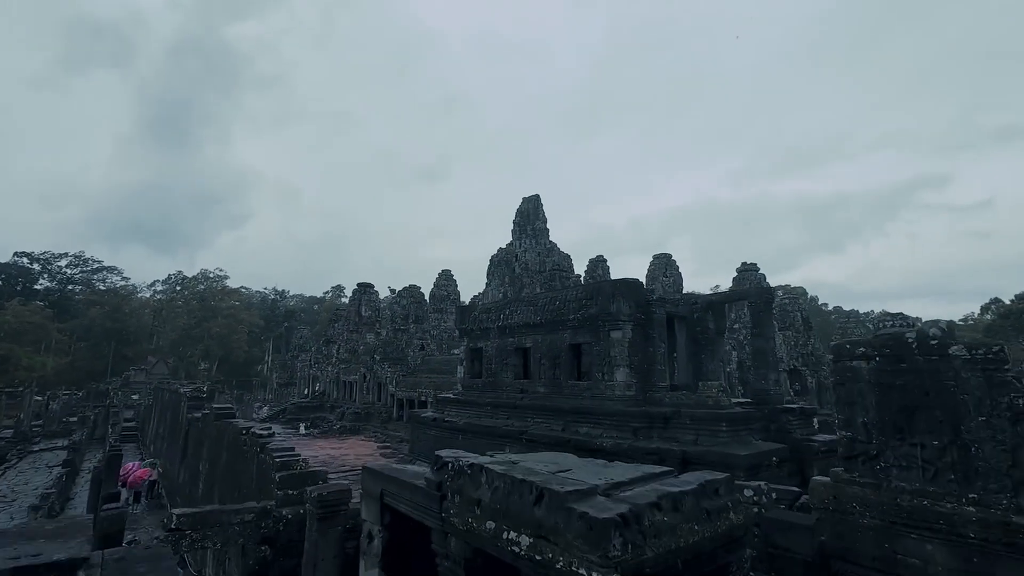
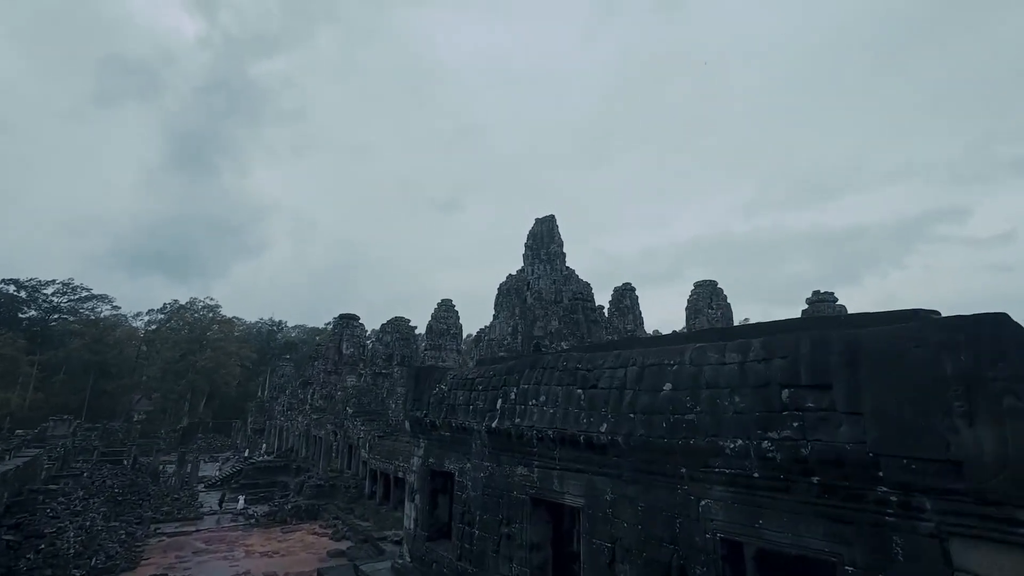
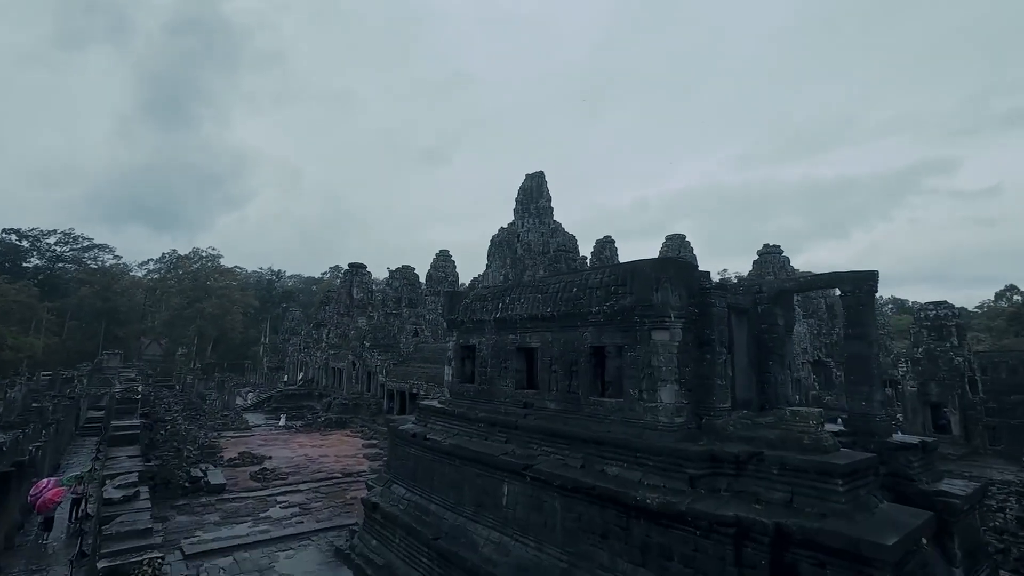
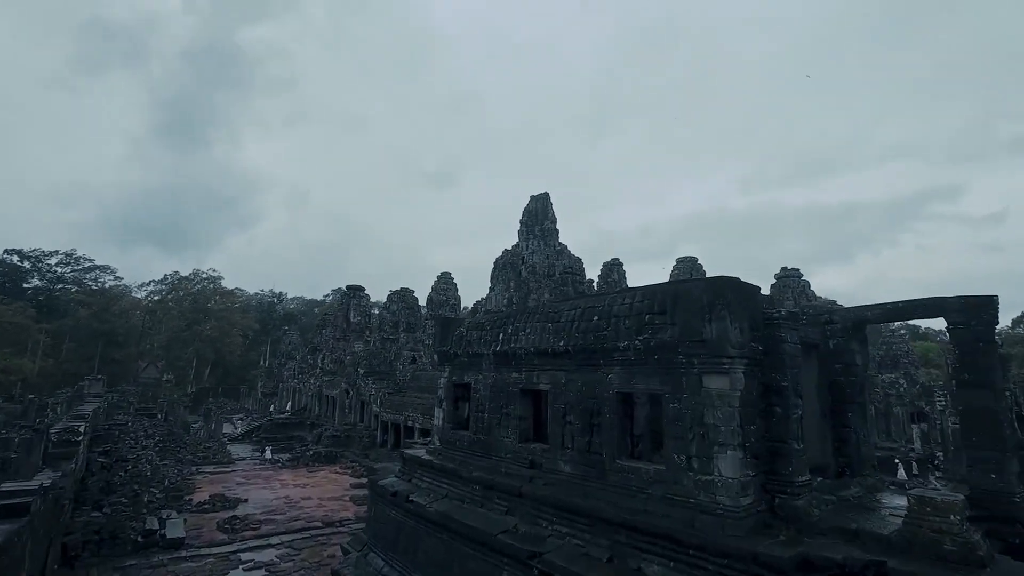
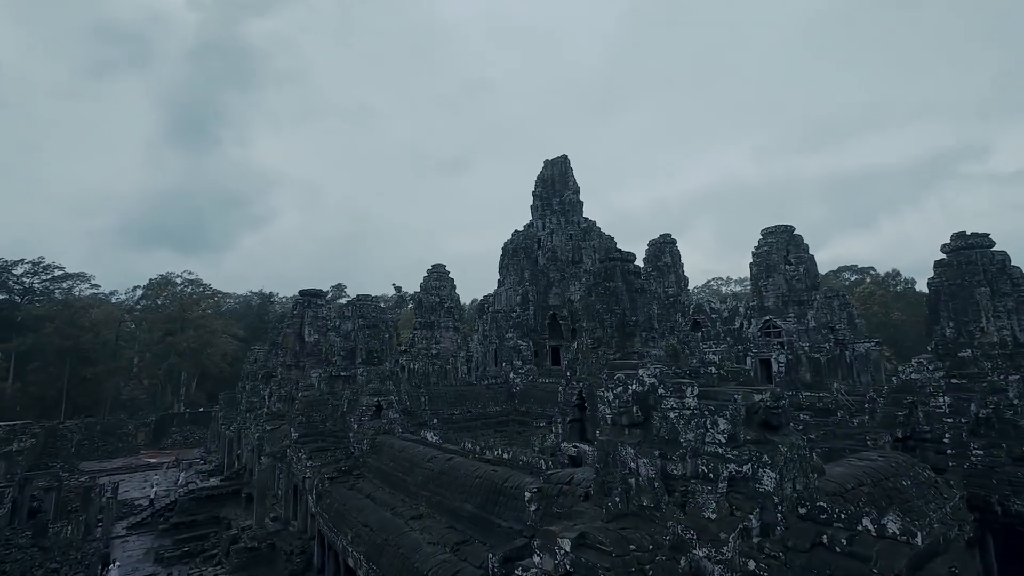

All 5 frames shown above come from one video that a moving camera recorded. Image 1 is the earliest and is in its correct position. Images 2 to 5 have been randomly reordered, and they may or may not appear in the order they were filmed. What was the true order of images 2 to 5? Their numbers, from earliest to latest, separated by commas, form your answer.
3, 4, 2, 5
